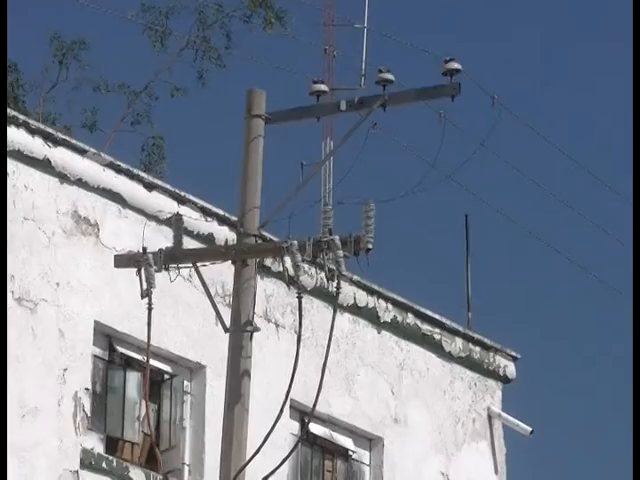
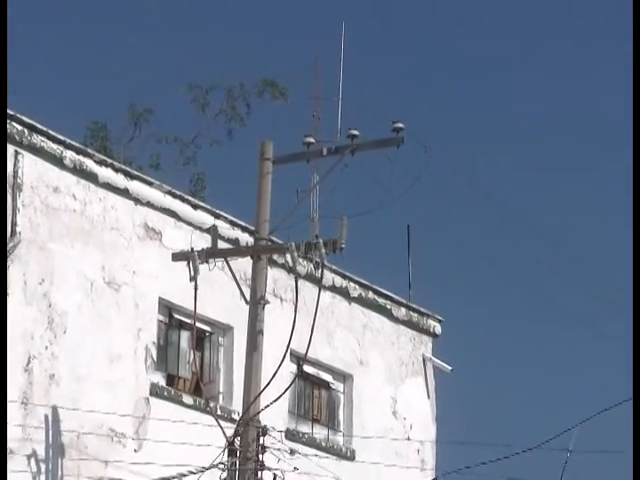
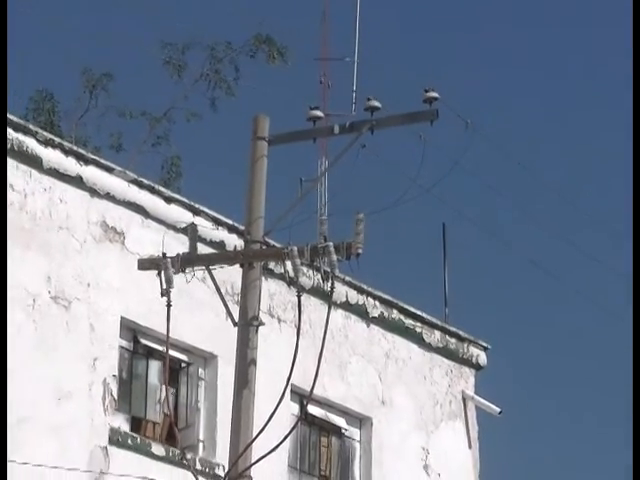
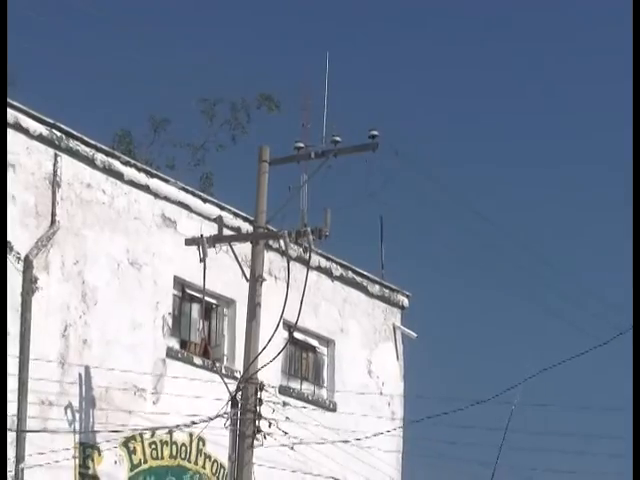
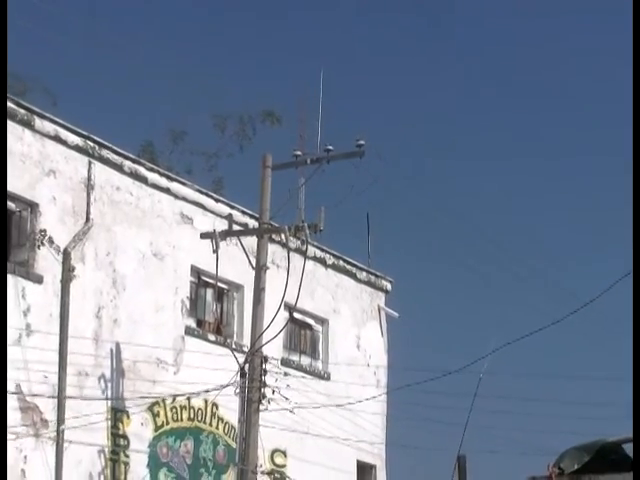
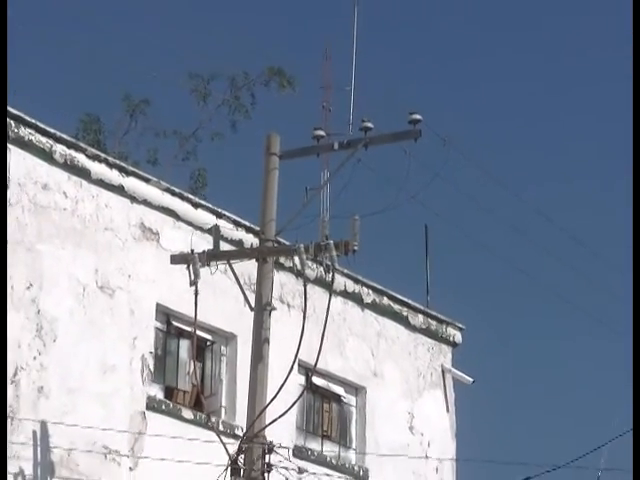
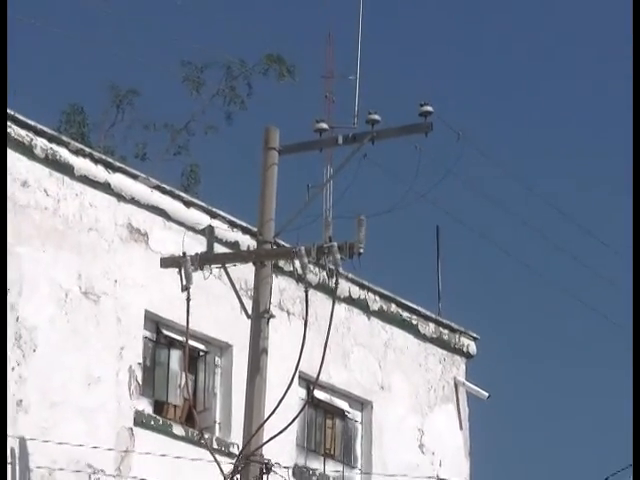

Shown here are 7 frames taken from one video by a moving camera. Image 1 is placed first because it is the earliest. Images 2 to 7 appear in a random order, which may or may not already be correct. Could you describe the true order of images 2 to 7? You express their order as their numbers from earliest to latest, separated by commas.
3, 7, 6, 2, 4, 5
